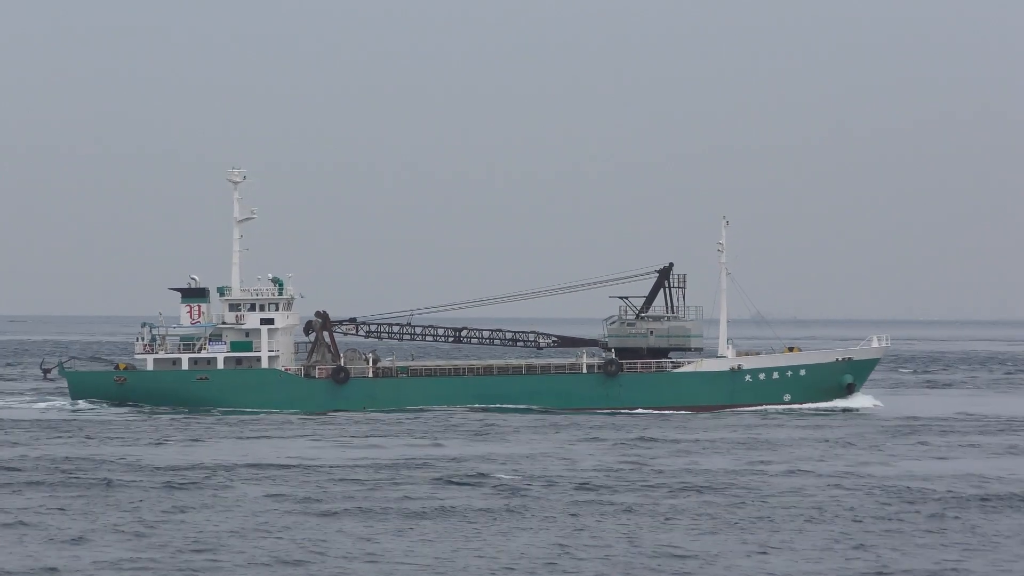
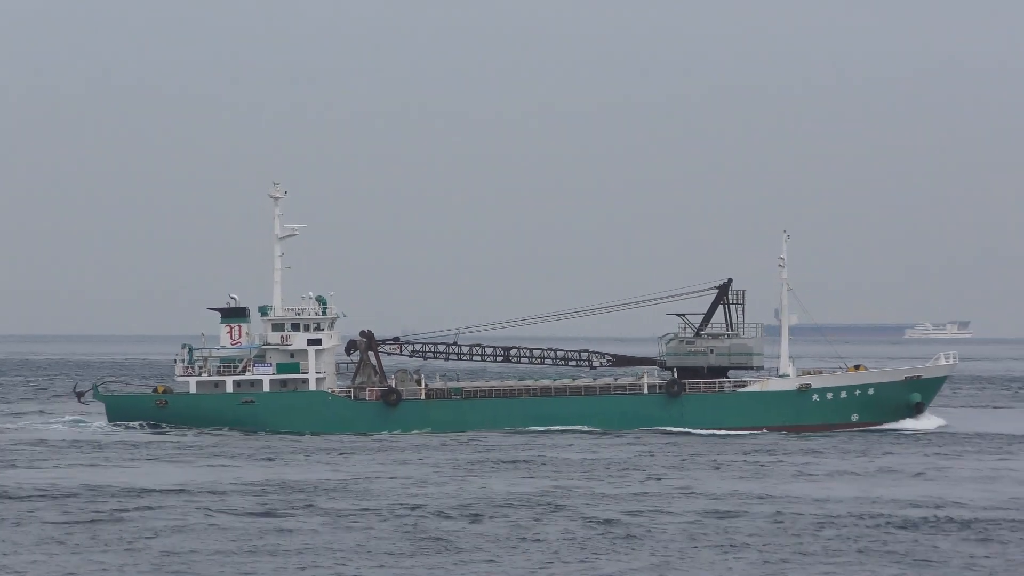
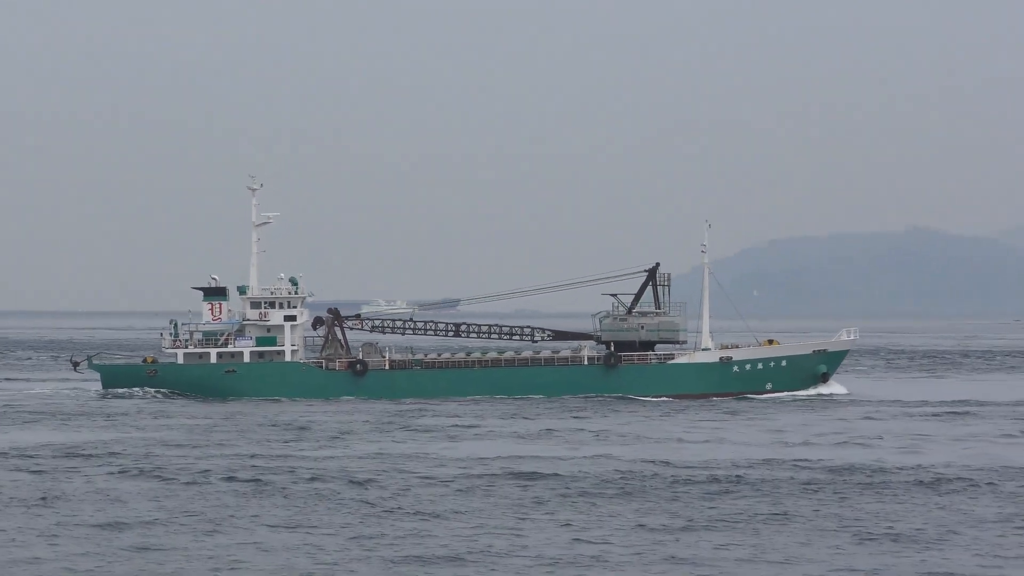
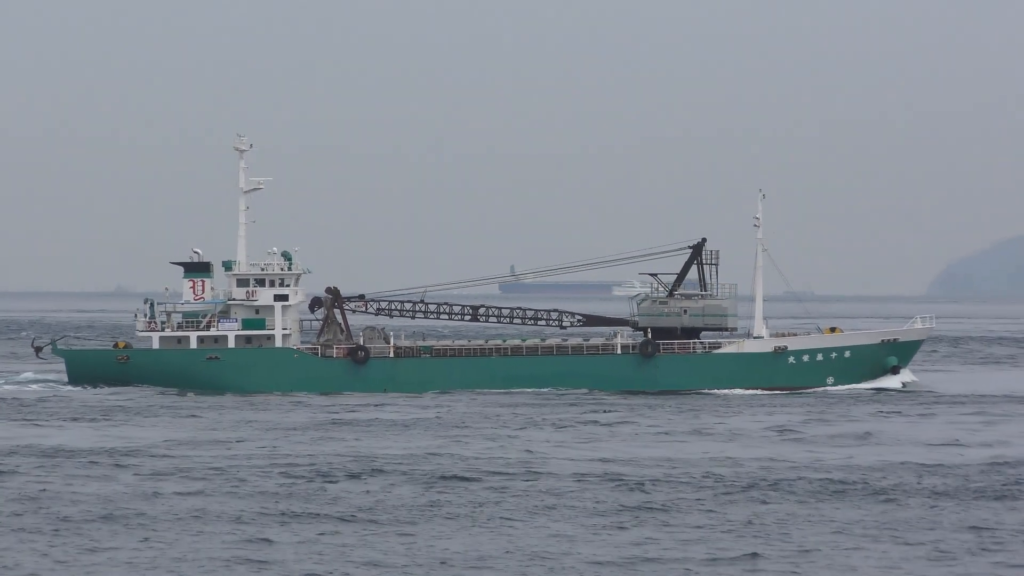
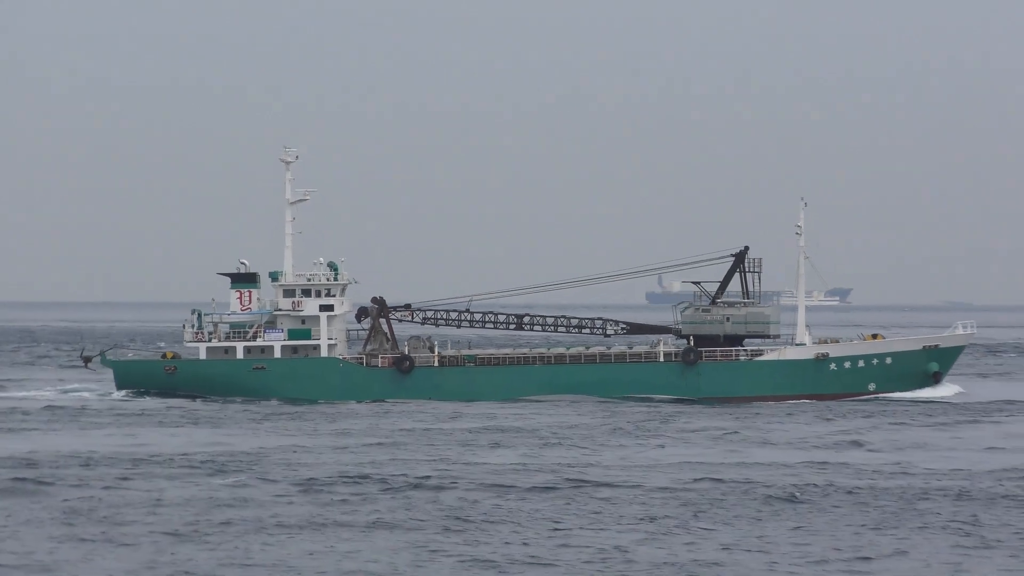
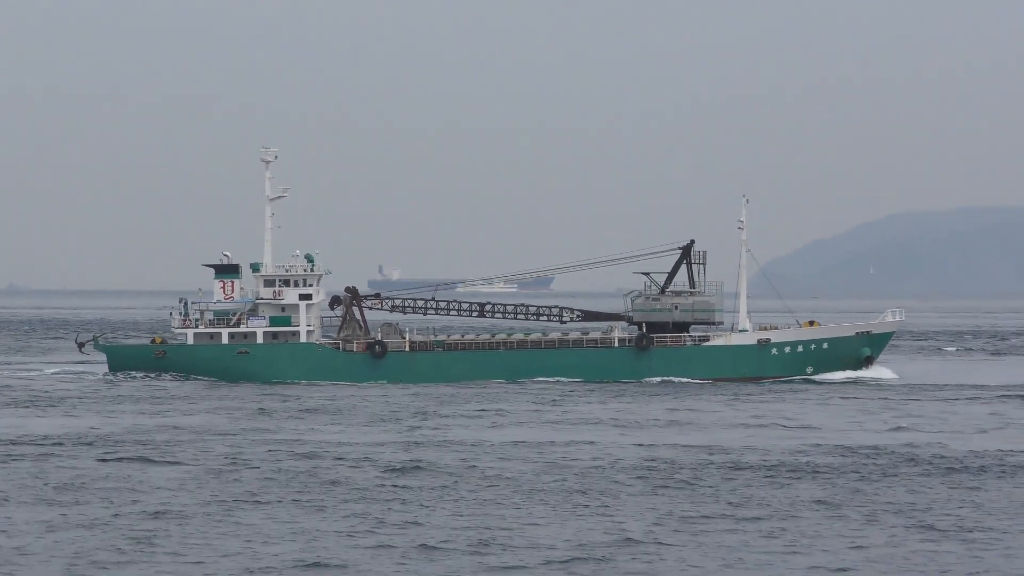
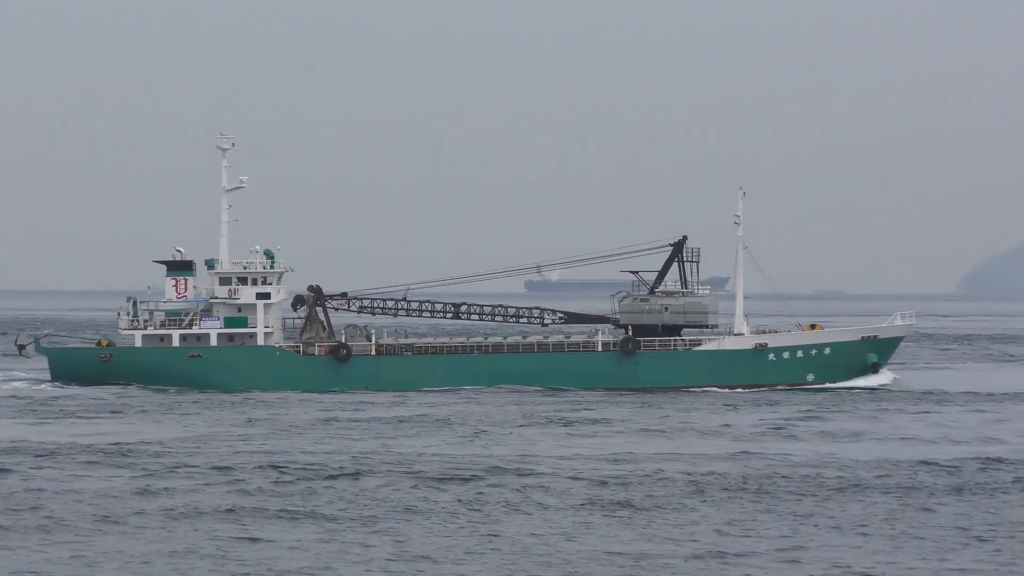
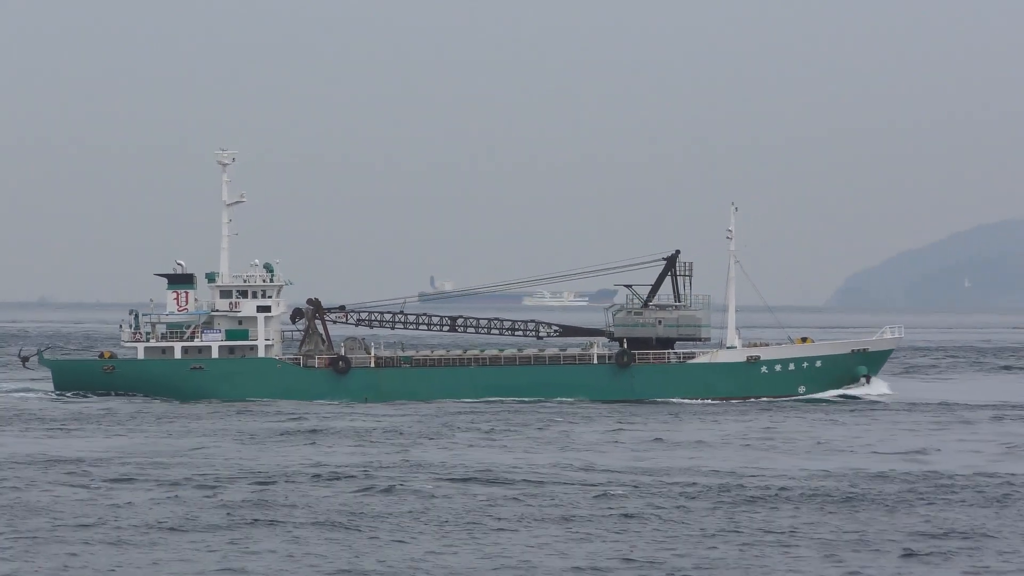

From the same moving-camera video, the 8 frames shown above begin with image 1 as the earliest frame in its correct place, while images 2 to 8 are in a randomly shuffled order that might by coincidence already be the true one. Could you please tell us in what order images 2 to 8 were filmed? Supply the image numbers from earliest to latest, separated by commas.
2, 5, 7, 4, 8, 6, 3
